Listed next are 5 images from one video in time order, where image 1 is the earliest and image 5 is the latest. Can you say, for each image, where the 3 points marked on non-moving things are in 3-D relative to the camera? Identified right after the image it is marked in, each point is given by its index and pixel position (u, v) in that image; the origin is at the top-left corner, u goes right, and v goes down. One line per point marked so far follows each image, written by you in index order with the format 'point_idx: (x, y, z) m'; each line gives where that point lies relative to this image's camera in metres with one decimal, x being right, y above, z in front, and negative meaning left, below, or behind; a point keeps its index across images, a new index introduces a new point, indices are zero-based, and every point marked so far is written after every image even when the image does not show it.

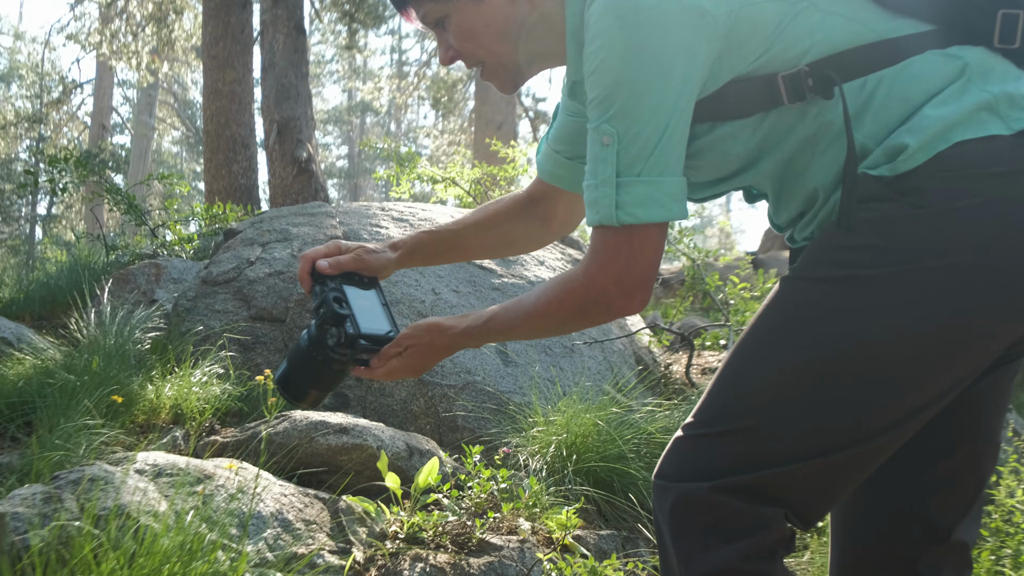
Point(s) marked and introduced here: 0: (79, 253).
0: (-2.6, +0.2, +7.3) m
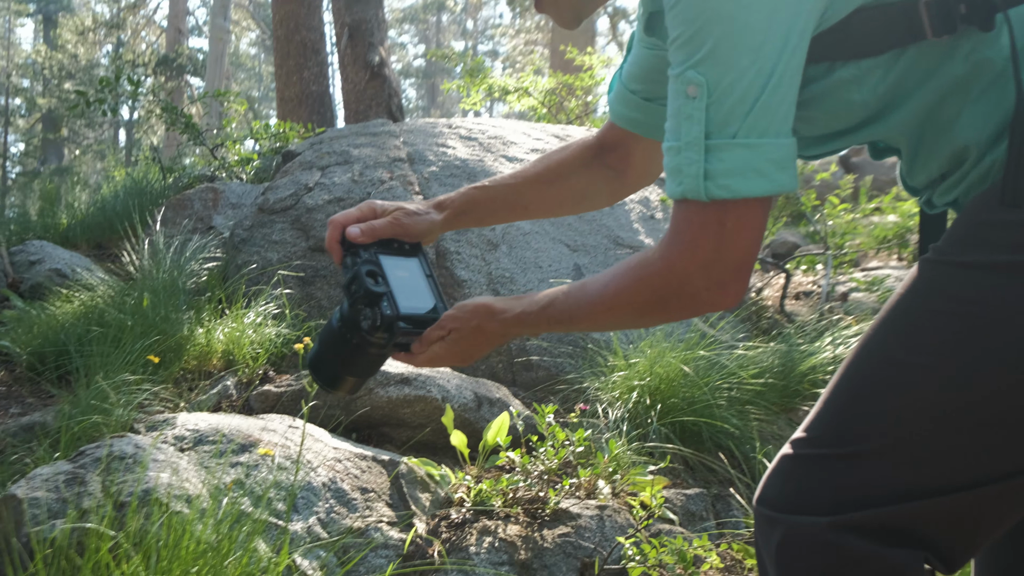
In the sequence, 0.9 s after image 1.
0: (-2.2, +0.7, +7.0) m
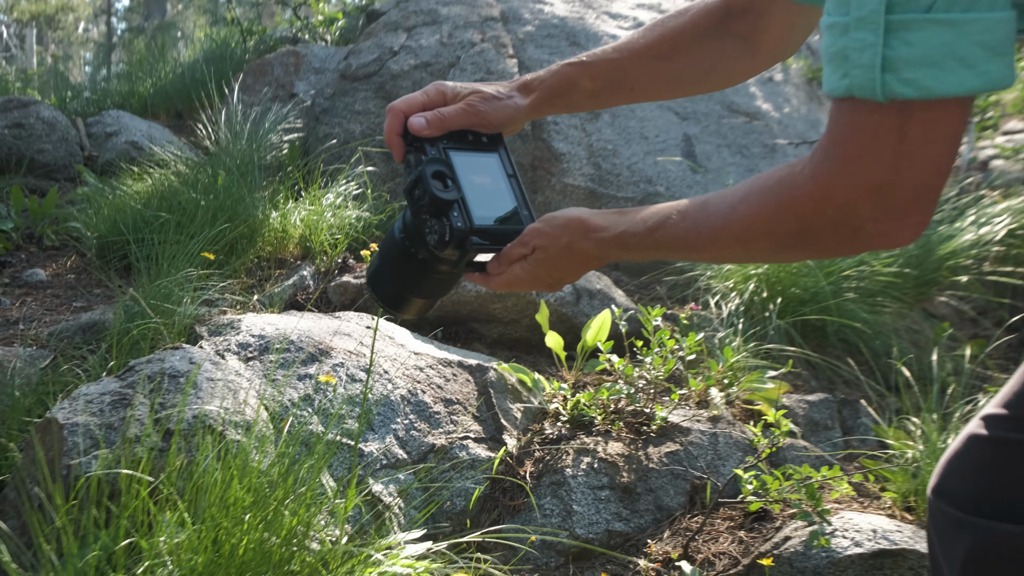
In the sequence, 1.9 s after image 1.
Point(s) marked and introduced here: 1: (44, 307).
0: (-1.6, +1.4, +6.7) m
1: (-1.4, -0.1, +3.5) m
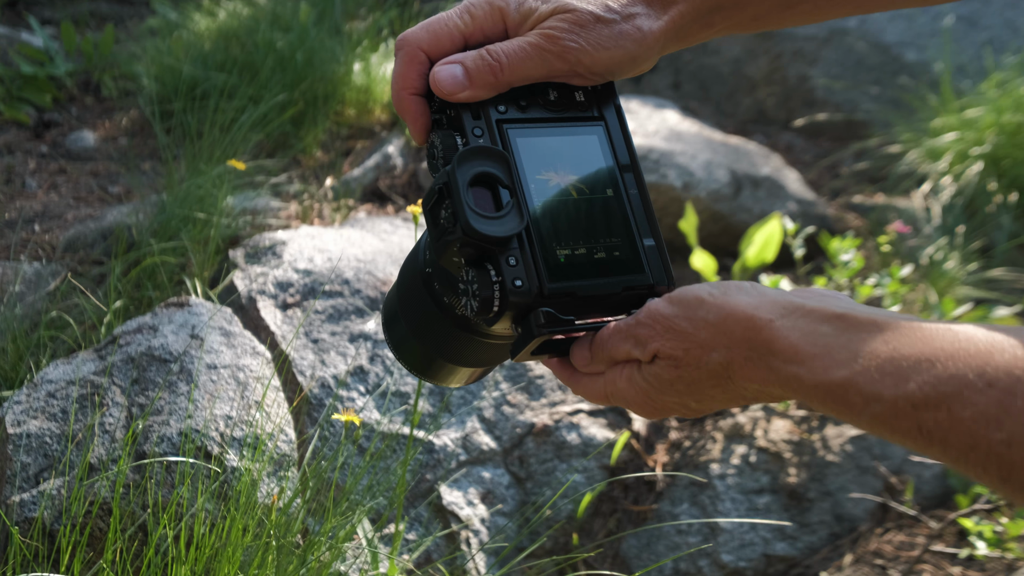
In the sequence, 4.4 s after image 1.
0: (-0.9, +2.2, +5.7) m
1: (-1.1, +0.2, +2.9) m
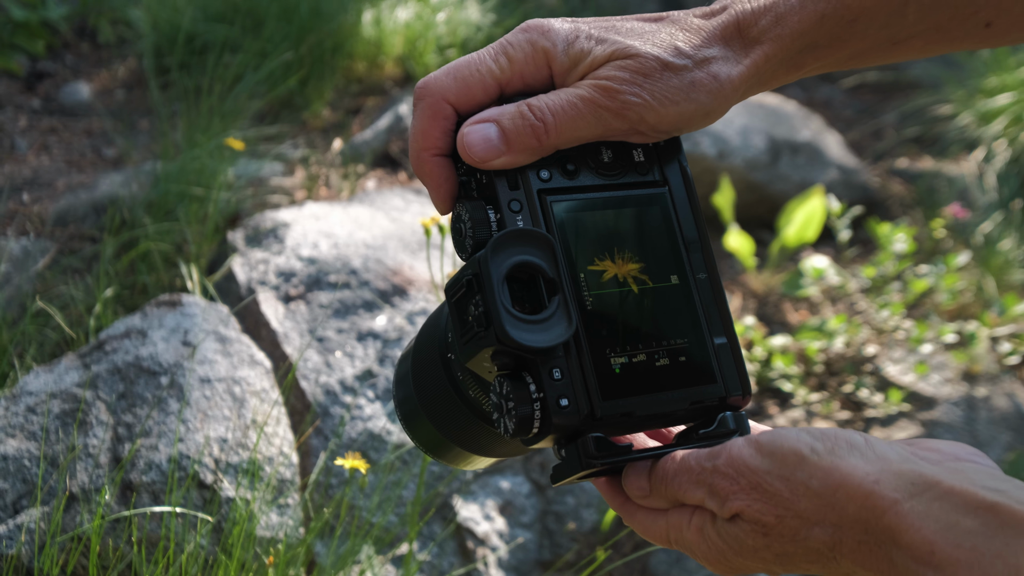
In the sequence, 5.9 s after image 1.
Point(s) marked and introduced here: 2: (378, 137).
0: (-0.8, +2.5, +5.4) m
1: (-1.0, +0.3, +2.7) m
2: (-0.3, +0.3, +2.7) m
